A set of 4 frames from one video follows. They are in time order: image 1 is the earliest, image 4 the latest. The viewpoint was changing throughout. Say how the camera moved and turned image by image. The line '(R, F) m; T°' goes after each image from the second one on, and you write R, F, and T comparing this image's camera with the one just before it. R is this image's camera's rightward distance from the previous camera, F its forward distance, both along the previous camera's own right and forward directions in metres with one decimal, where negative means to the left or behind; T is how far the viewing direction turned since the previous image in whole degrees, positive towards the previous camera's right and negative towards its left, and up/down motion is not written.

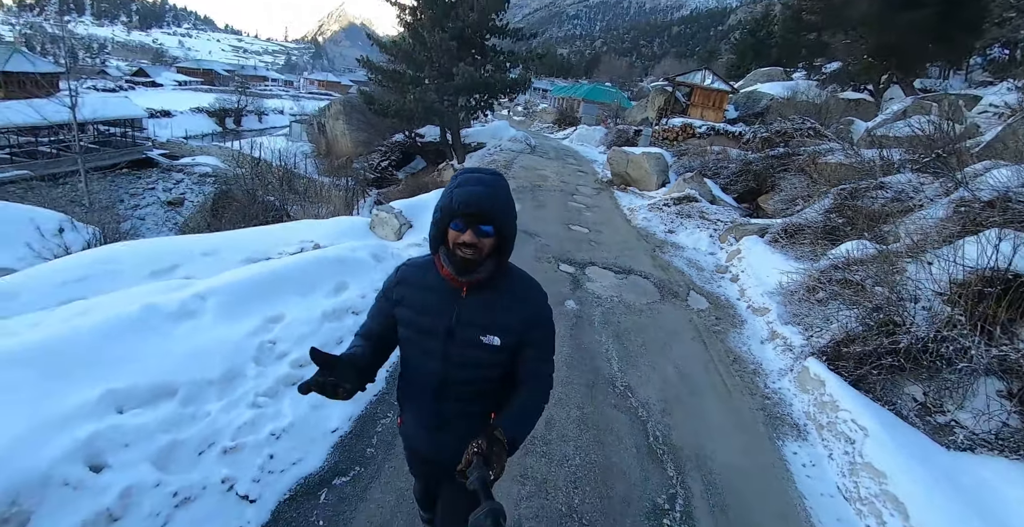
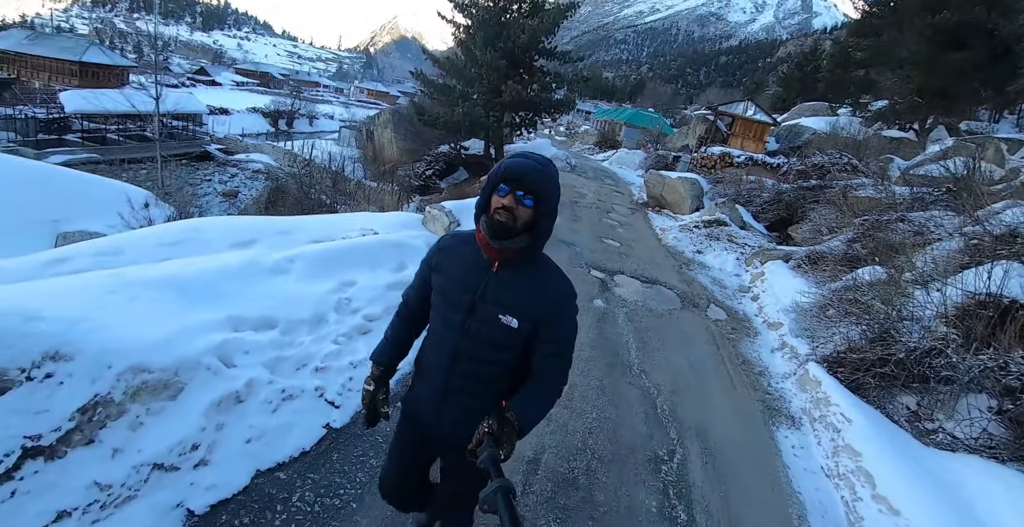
(-0.1, -0.6) m; -3°
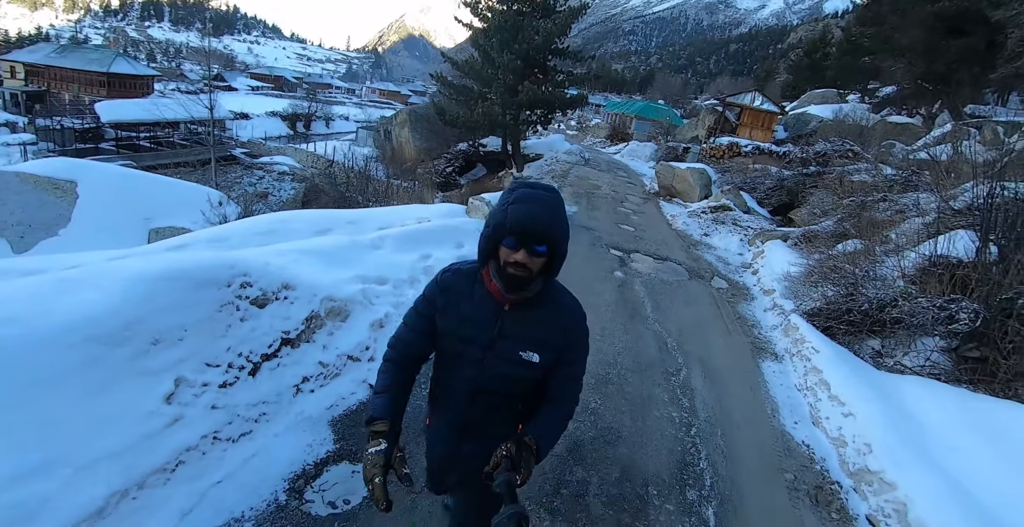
(-0.3, -1.2) m; -1°
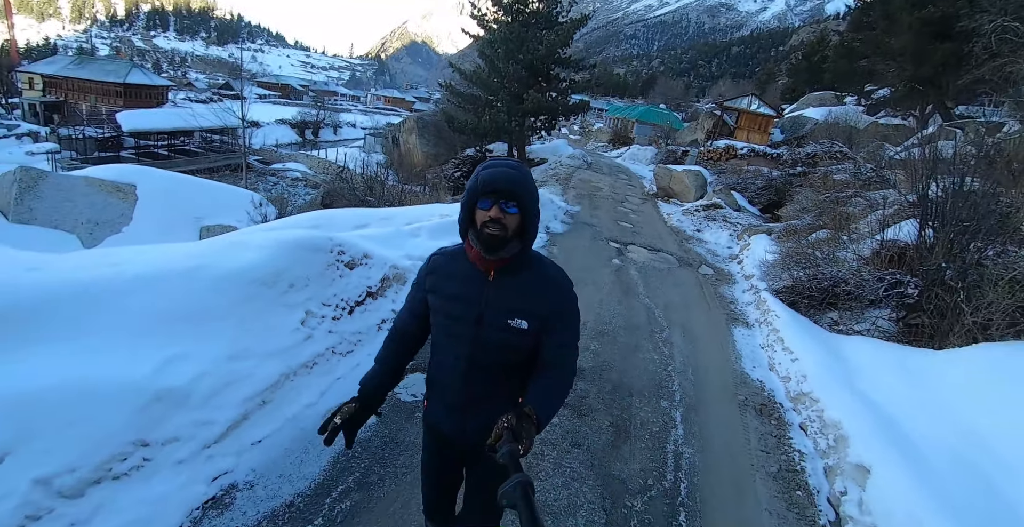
(-0.1, -1.1) m; 0°
